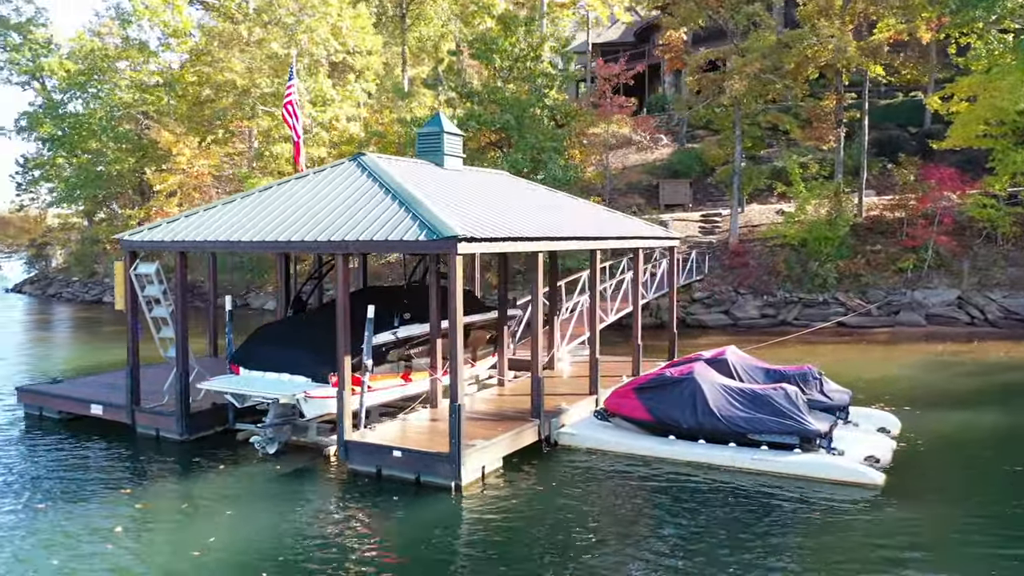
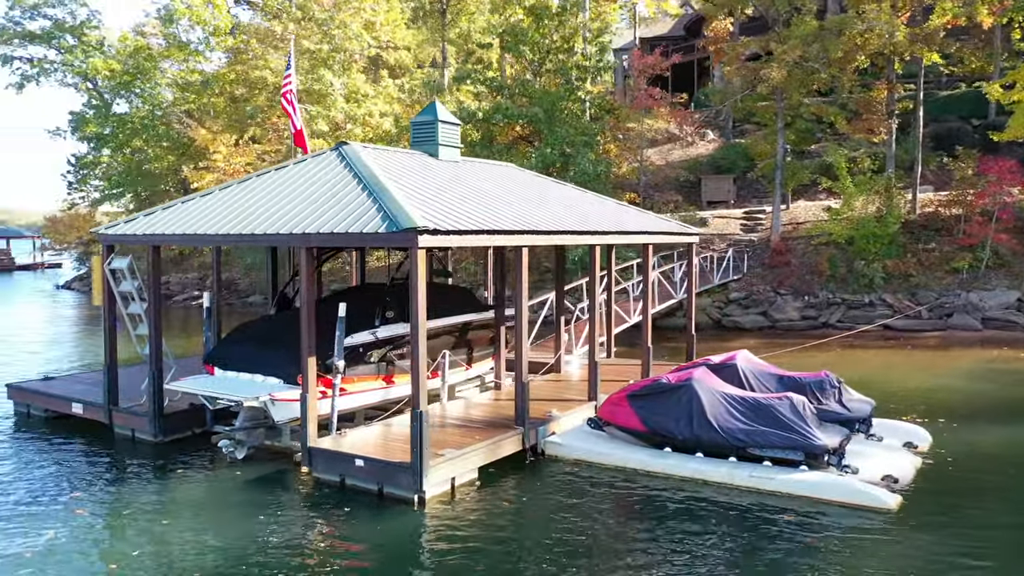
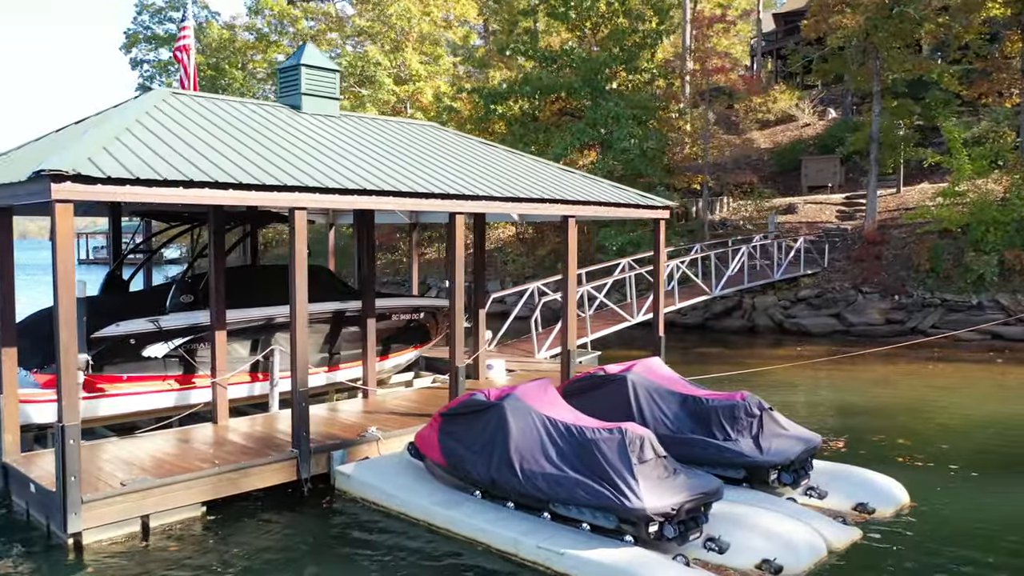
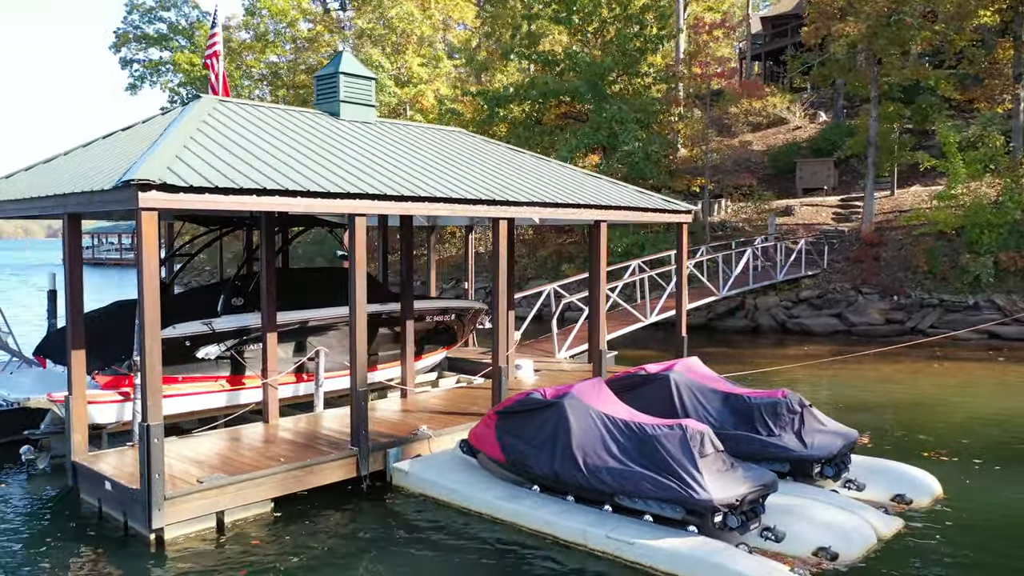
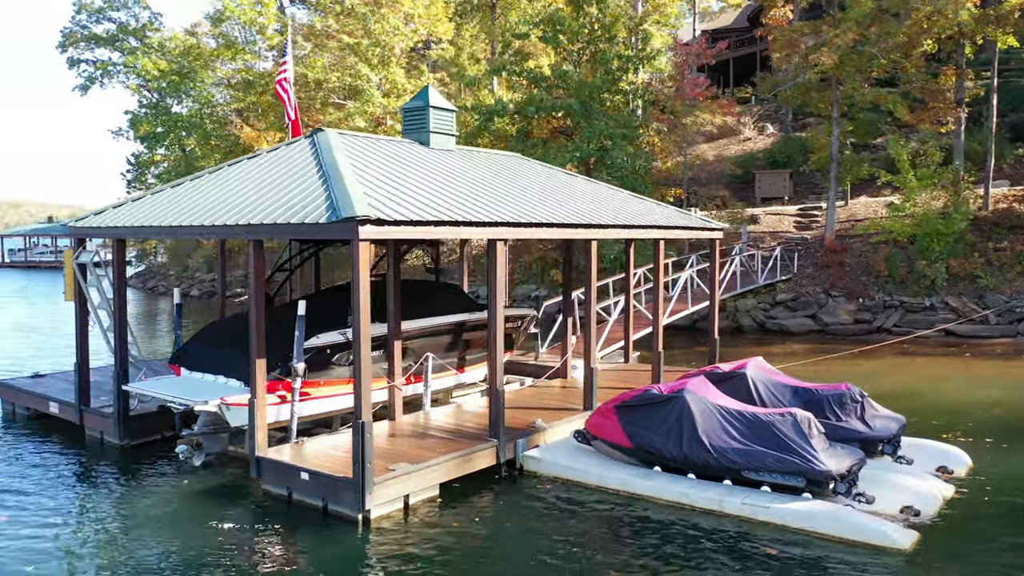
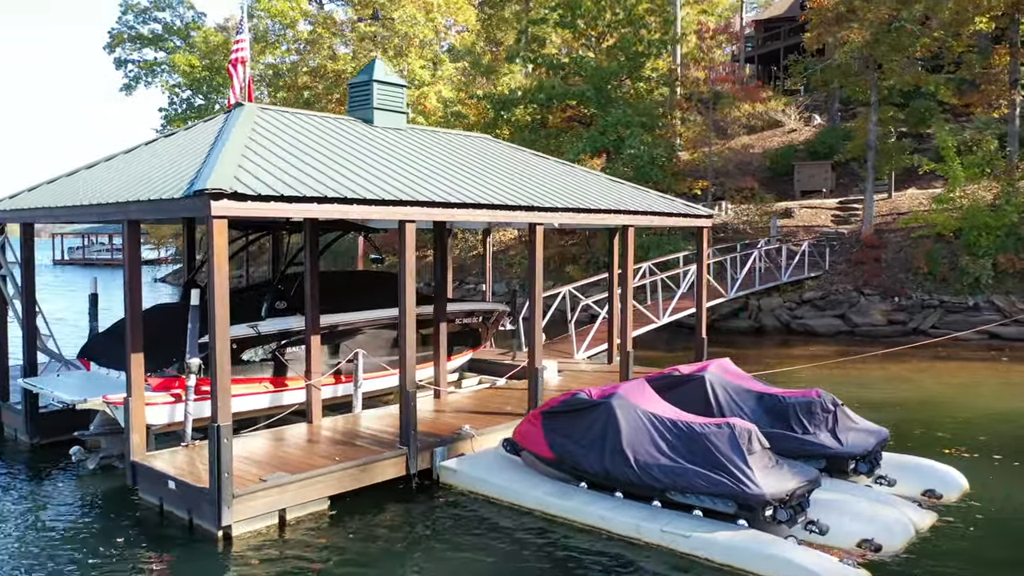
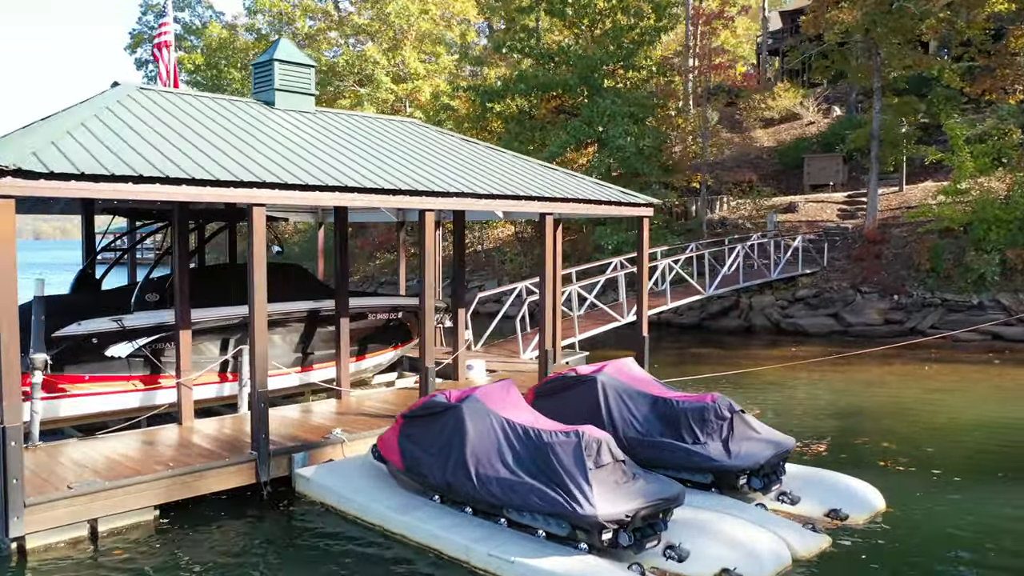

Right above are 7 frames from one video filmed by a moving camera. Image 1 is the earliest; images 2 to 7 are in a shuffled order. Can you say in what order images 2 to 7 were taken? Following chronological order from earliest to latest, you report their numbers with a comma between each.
2, 5, 6, 4, 3, 7
